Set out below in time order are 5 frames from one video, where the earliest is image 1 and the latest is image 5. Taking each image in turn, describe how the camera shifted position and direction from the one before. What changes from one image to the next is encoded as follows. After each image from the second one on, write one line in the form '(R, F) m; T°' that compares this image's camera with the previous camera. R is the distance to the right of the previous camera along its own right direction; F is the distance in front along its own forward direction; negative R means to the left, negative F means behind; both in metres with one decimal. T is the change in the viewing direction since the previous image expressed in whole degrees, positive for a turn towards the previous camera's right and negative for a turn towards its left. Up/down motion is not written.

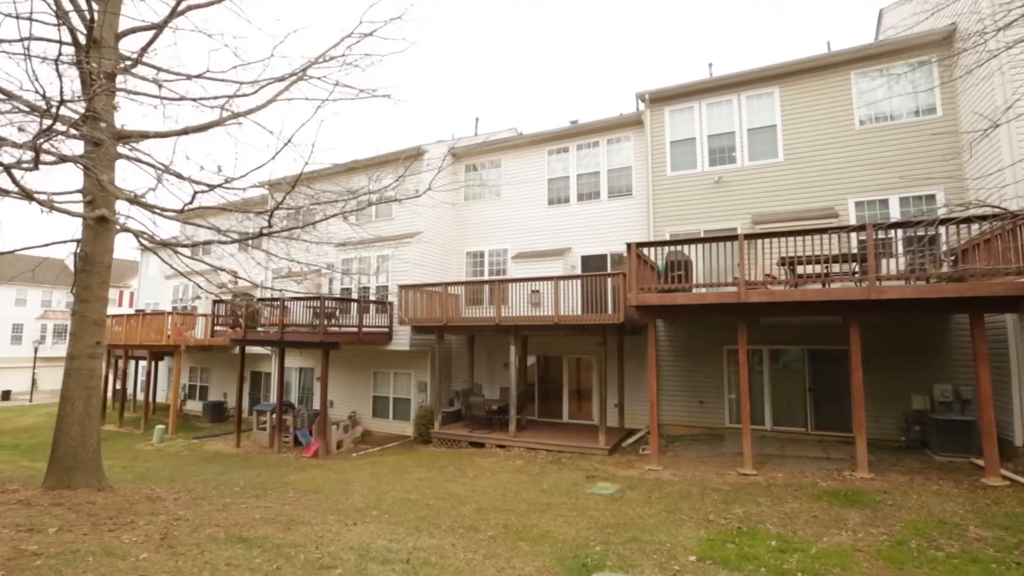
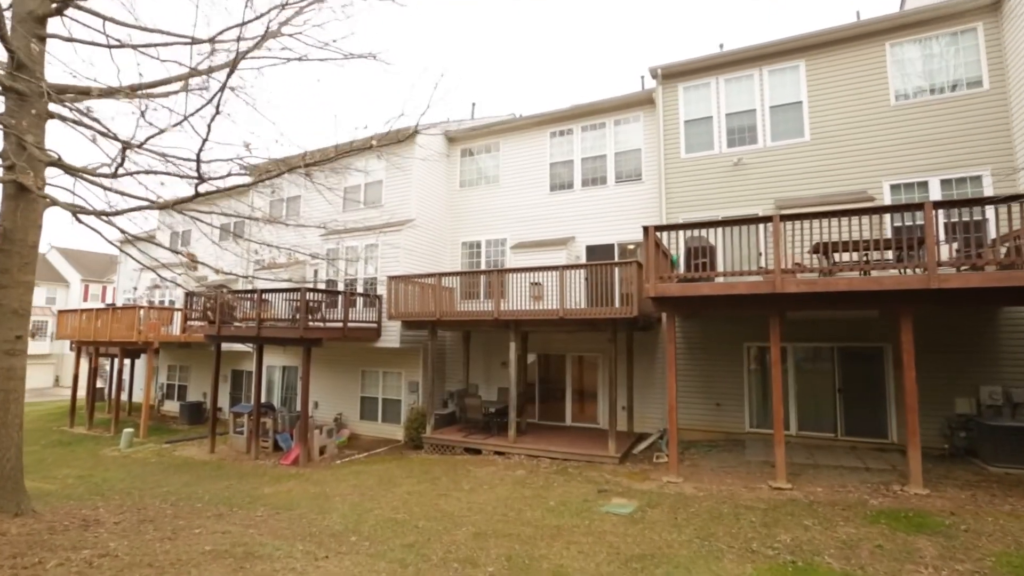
(-0.1, +1.1) m; +1°
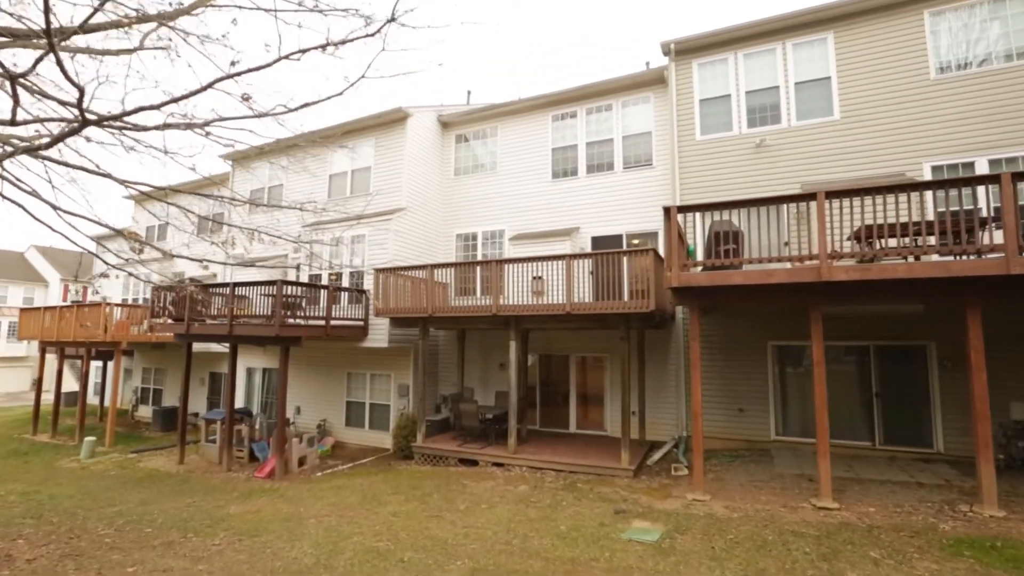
(-0.1, +1.1) m; +1°
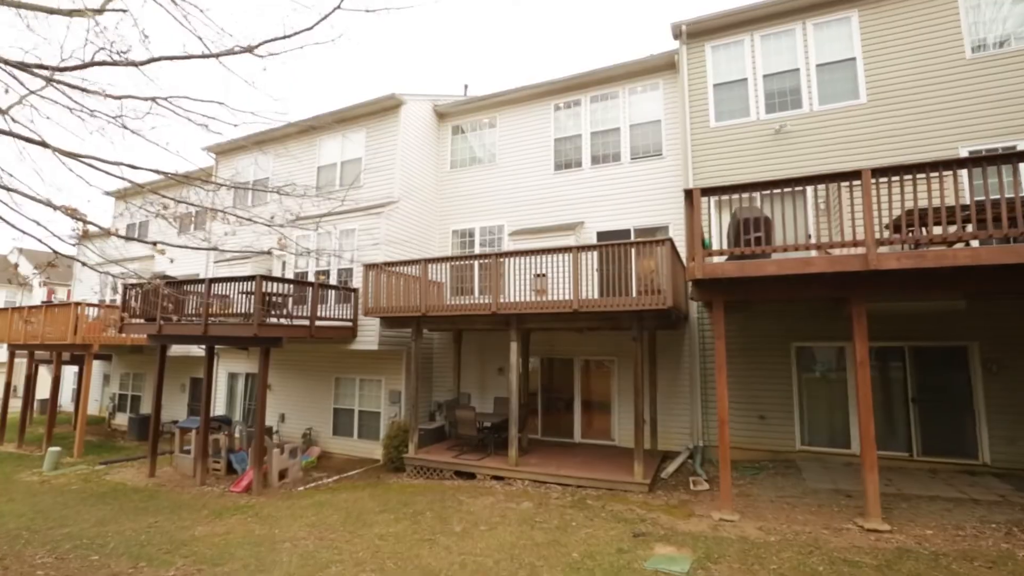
(-0.1, +0.8) m; +1°
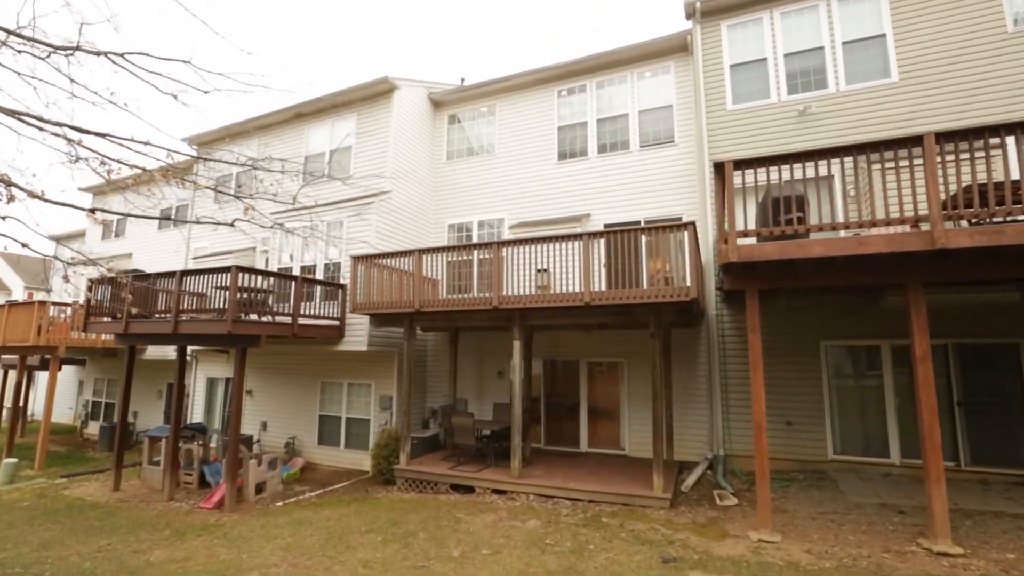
(-0.1, +0.8) m; +1°
